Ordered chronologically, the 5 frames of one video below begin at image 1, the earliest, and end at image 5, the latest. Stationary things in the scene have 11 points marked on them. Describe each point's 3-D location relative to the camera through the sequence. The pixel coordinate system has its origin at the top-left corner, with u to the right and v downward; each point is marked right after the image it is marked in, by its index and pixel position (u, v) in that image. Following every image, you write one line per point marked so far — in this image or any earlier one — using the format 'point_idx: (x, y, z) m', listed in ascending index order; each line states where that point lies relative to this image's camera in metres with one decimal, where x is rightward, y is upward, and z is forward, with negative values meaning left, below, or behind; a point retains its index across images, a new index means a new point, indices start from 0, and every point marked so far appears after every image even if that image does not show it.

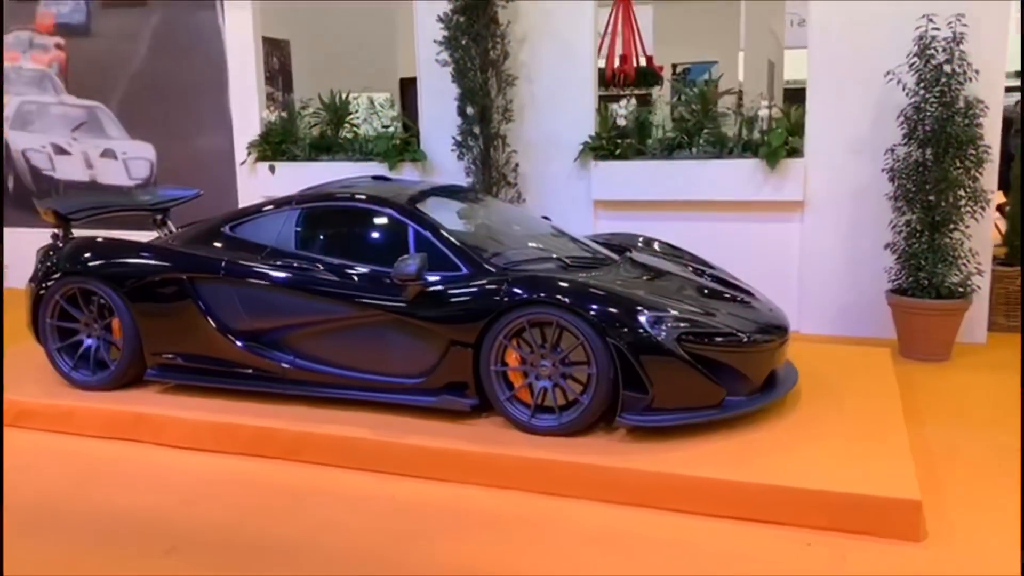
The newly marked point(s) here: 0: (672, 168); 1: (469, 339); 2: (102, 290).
0: (+0.8, +0.6, +4.6) m
1: (-0.1, -0.2, +2.8) m
2: (-1.5, 0.0, +3.3) m
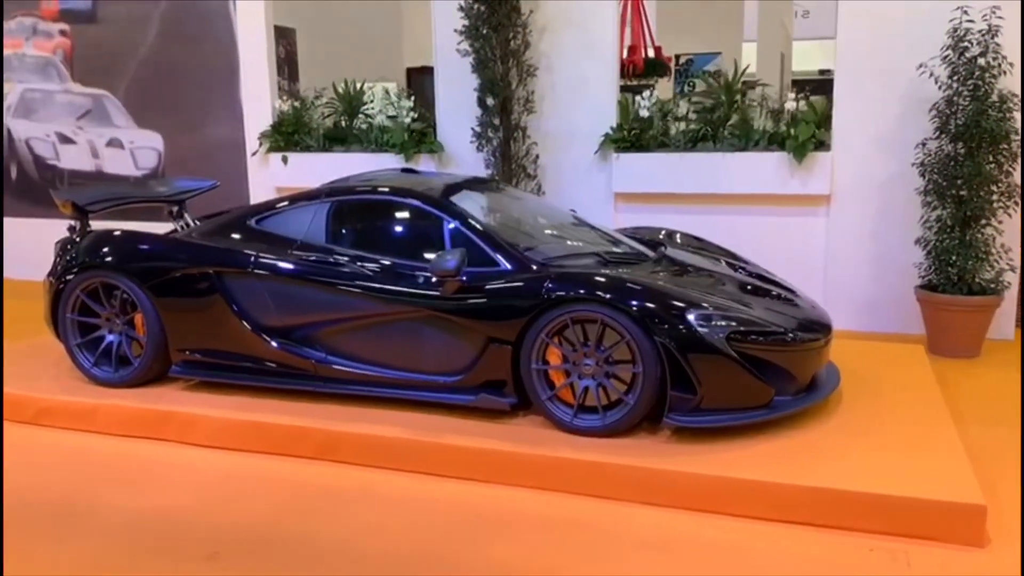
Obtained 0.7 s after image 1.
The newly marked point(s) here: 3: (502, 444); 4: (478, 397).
0: (+0.9, +0.7, +4.5) m
1: (0.0, -0.2, +2.8) m
2: (-1.4, 0.0, +3.2) m
3: (0.0, -0.5, +2.7) m
4: (-0.1, -0.4, +2.9) m
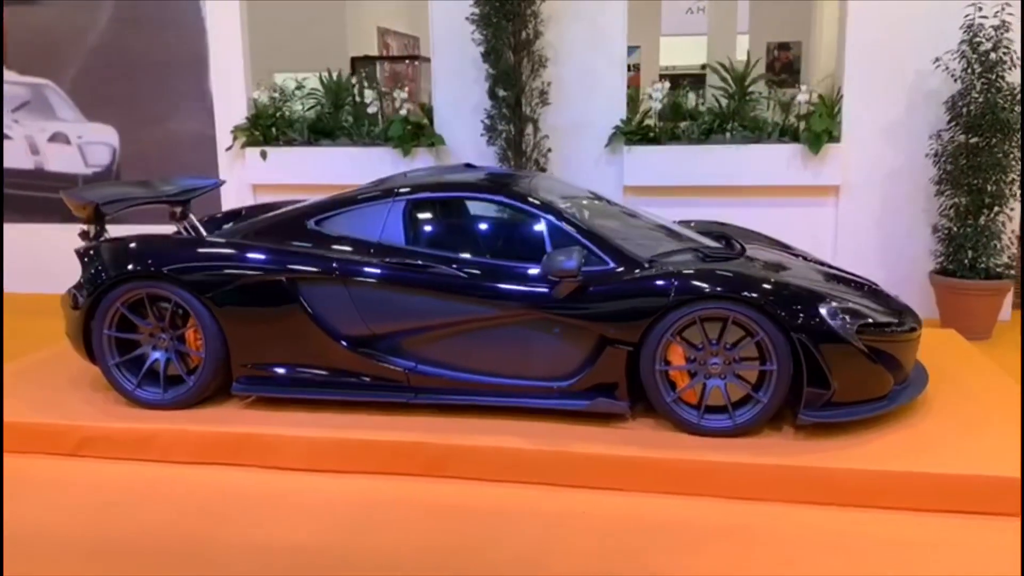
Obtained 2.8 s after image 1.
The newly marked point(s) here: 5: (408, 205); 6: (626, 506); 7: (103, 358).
0: (+1.0, +0.7, +4.5) m
1: (+0.4, -0.2, +2.7) m
2: (-1.1, 0.0, +2.9) m
3: (+0.4, -0.5, +2.6) m
4: (+0.3, -0.4, +2.8) m
5: (-0.4, +0.3, +3.0) m
6: (+0.3, -0.6, +2.6) m
7: (-1.4, -0.2, +3.0) m
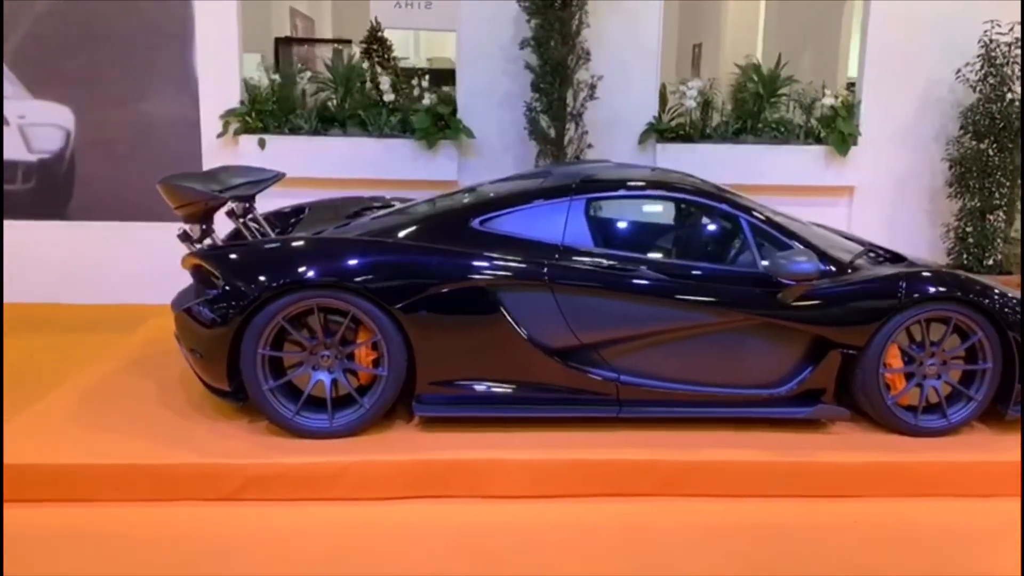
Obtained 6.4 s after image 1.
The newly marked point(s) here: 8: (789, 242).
0: (+1.2, +0.7, +4.6) m
1: (+1.0, -0.2, +2.7) m
2: (-0.4, 0.0, +2.5) m
3: (+1.0, -0.5, +2.6) m
4: (+0.9, -0.4, +2.7) m
5: (+0.2, +0.3, +2.8) m
6: (+1.0, -0.6, +2.6) m
7: (-0.7, -0.3, +2.5) m
8: (+0.8, +0.1, +2.7) m
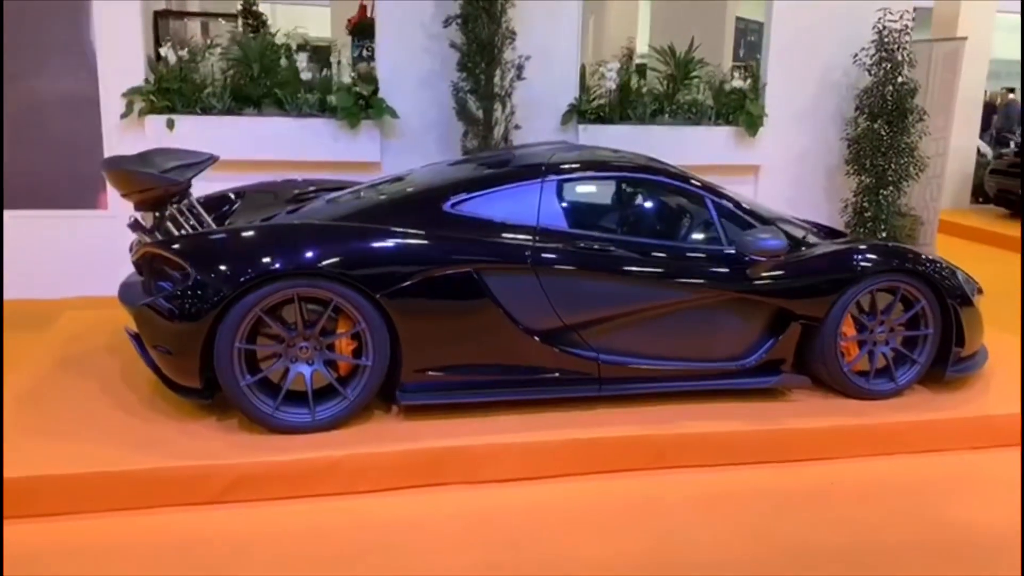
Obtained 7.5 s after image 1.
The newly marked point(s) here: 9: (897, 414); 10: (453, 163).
0: (+0.8, +0.8, +4.7) m
1: (+1.0, -0.1, +2.8) m
2: (-0.5, 0.0, +2.4) m
3: (+1.0, -0.4, +2.8) m
4: (+0.8, -0.3, +2.8) m
5: (+0.2, +0.3, +2.8) m
6: (+1.0, -0.6, +2.7) m
7: (-0.8, -0.2, +2.4) m
8: (+0.7, +0.2, +2.8) m
9: (+1.2, -0.4, +2.8) m
10: (-0.1, +0.5, +3.1) m
